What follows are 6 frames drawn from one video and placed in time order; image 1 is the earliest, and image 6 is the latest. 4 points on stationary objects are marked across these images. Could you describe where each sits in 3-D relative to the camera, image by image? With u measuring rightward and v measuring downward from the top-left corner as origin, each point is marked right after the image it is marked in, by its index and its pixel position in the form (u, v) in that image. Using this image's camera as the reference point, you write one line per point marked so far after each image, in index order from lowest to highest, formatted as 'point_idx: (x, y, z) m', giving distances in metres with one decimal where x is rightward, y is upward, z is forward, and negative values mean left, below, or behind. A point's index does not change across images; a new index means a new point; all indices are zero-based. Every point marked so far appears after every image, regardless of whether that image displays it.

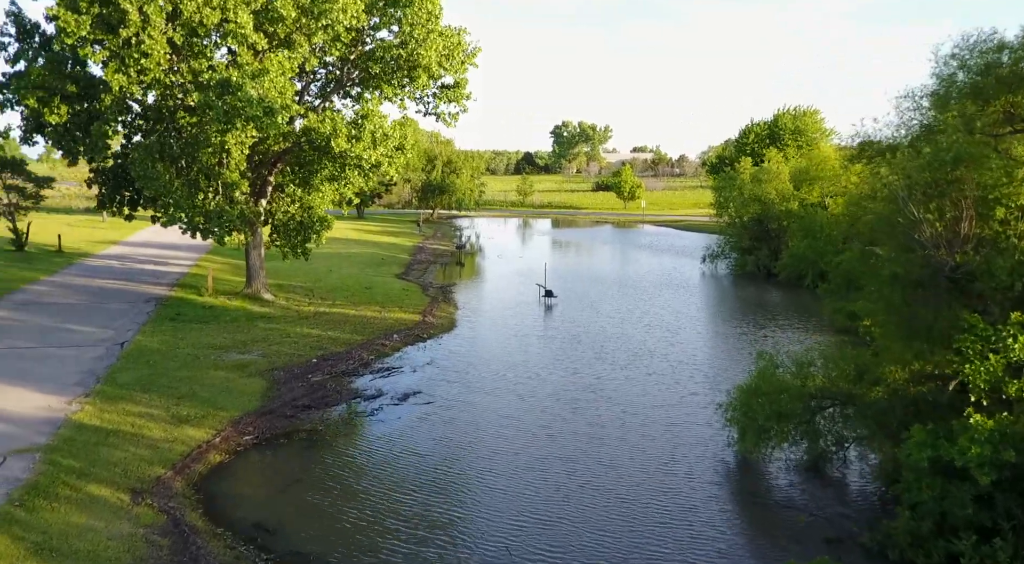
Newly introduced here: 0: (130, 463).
0: (-7.2, -3.4, +13.5) m
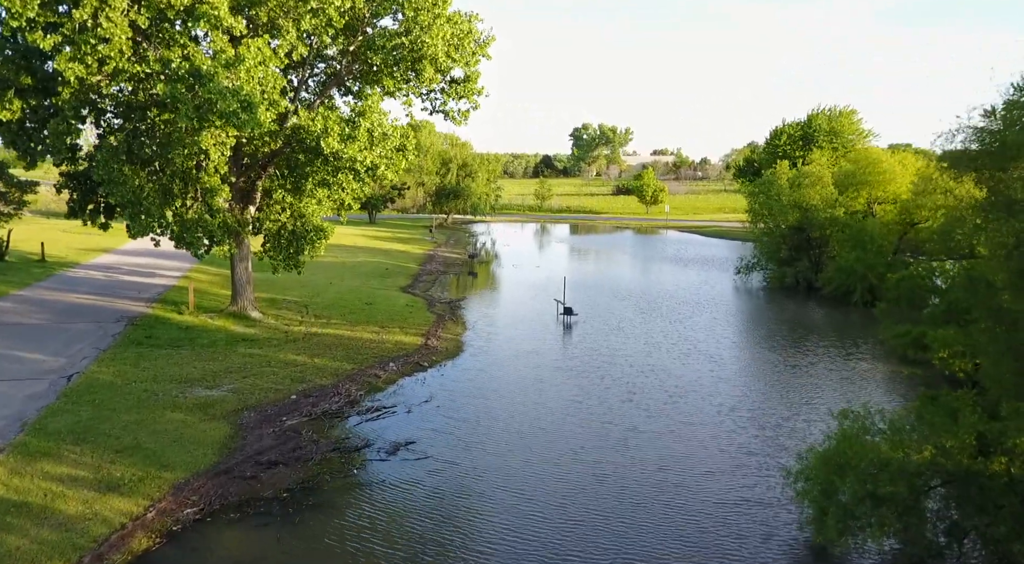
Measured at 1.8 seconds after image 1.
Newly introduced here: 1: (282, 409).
0: (-7.0, -3.9, +10.4) m
1: (-5.6, -3.1, +17.4) m
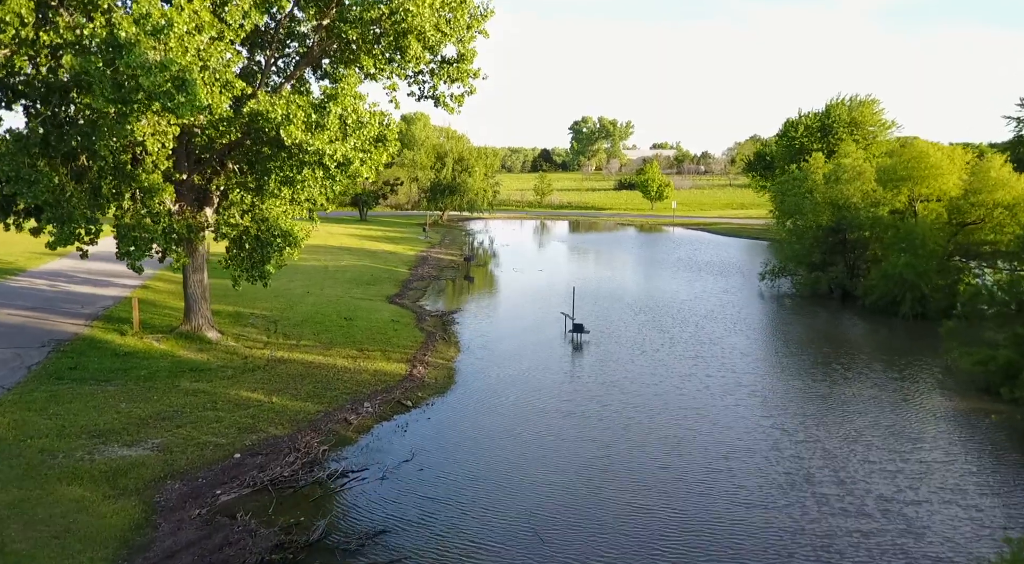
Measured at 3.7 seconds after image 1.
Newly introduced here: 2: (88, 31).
0: (-6.9, -4.5, +6.4) m
1: (-5.5, -3.6, +13.4) m
2: (-9.5, +5.6, +16.2) m
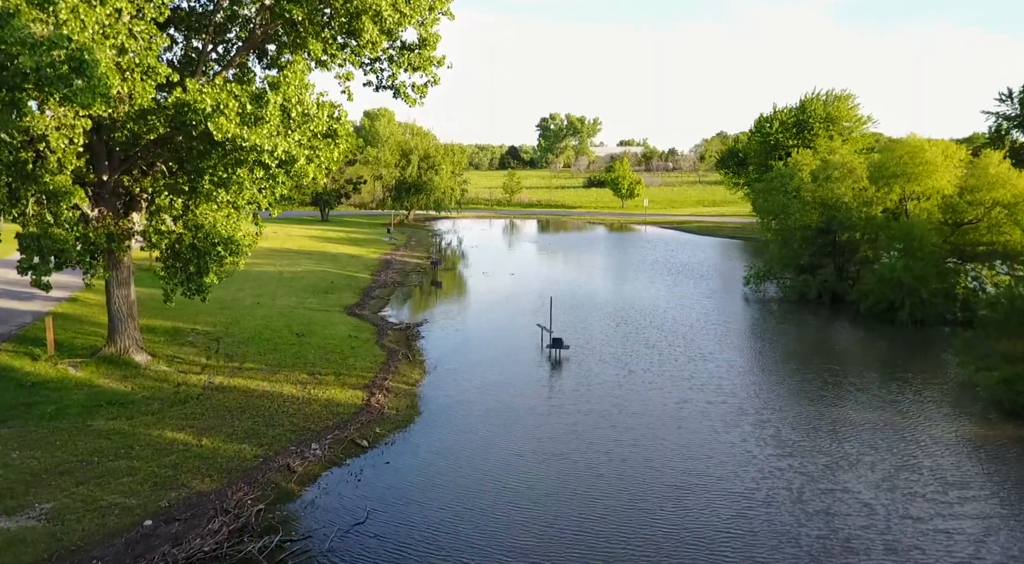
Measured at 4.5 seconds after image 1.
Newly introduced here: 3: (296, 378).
0: (-7.0, -5.0, +3.6) m
1: (-5.9, -4.0, +10.7) m
2: (-10.1, +5.2, +13.3) m
3: (-5.8, -2.6, +19.6) m
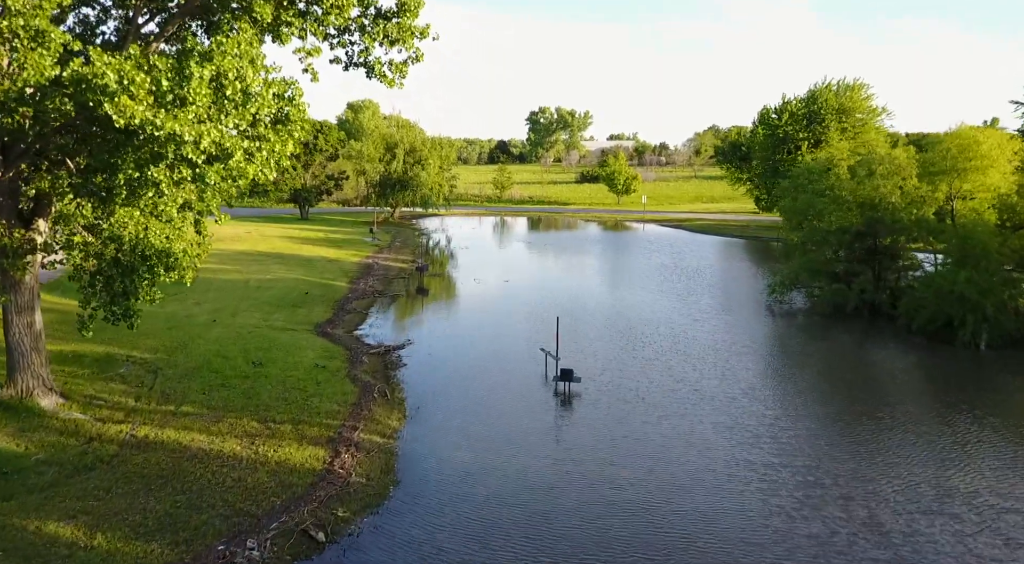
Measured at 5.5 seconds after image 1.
0: (-6.7, -5.7, -0.4) m
1: (-5.7, -4.6, +6.7) m
2: (-9.9, +4.6, +9.1) m
3: (-5.8, -3.1, +15.6) m
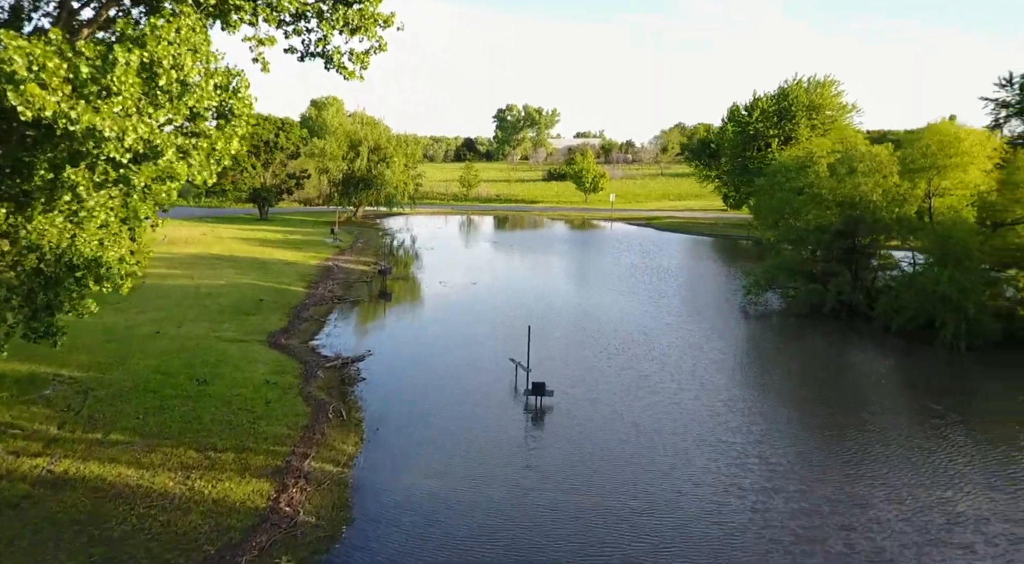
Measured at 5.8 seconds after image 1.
0: (-6.5, -6.0, -2.1) m
1: (-5.9, -4.9, +5.1) m
2: (-10.3, +4.3, +7.2) m
3: (-6.4, -3.4, +13.9) m
